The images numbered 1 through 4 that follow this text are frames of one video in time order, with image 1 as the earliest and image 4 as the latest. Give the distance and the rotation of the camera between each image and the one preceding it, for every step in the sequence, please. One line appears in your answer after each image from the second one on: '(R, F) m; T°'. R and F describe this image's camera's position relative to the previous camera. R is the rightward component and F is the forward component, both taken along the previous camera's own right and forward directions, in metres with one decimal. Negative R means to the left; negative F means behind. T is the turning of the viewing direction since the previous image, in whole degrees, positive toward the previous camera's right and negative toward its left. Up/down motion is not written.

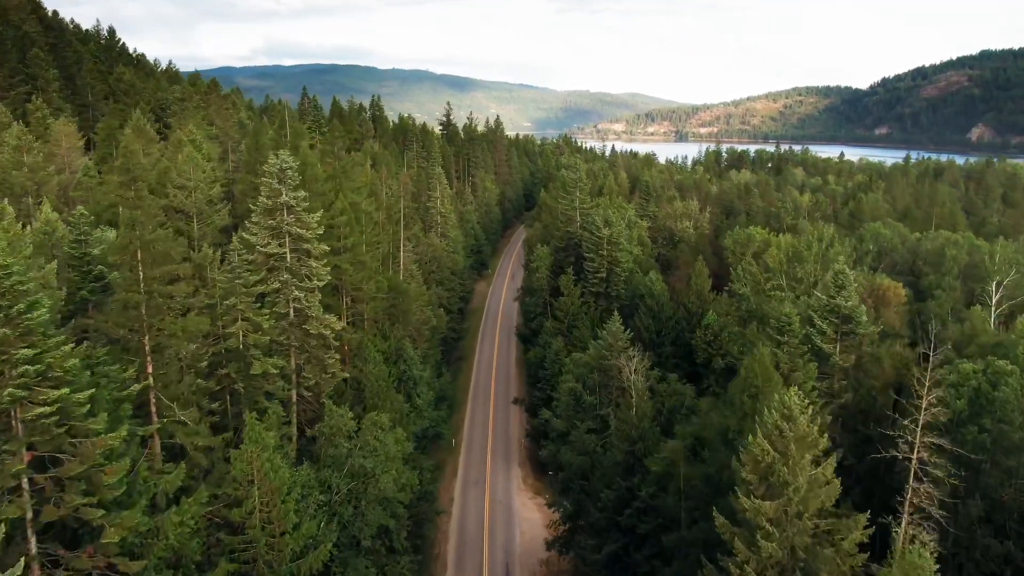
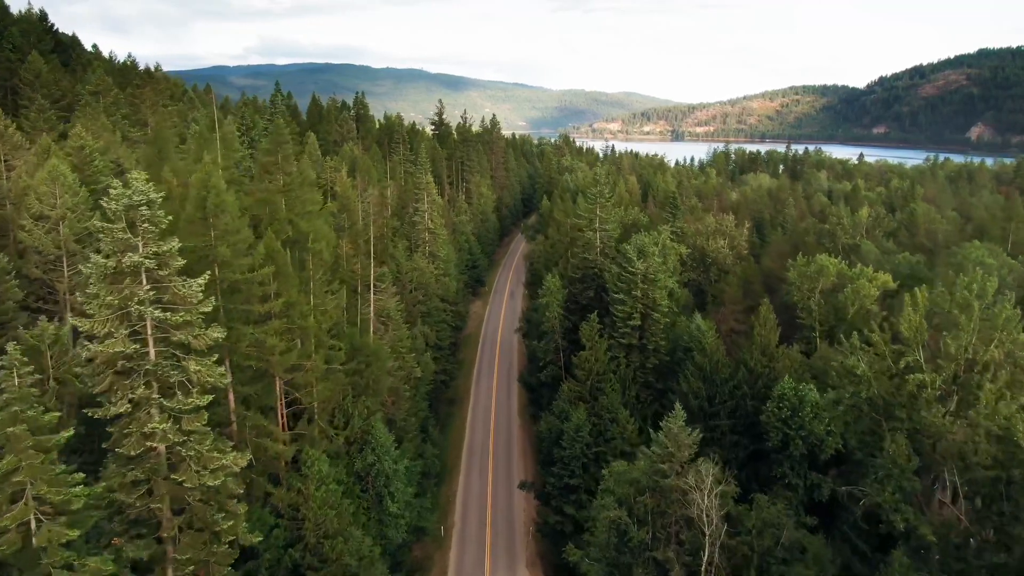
(-0.7, +14.2) m; 0°
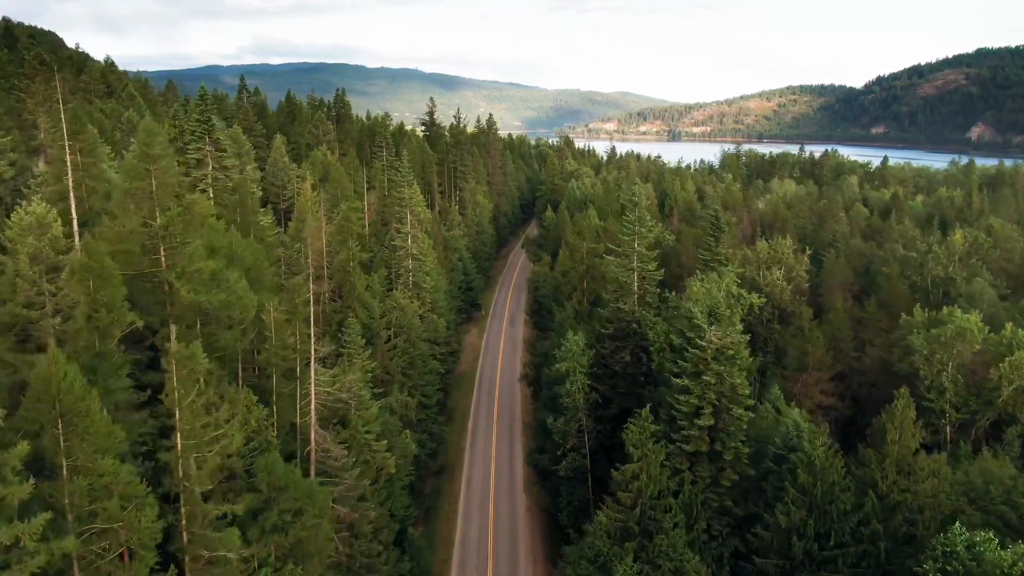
(-0.8, +14.9) m; 0°
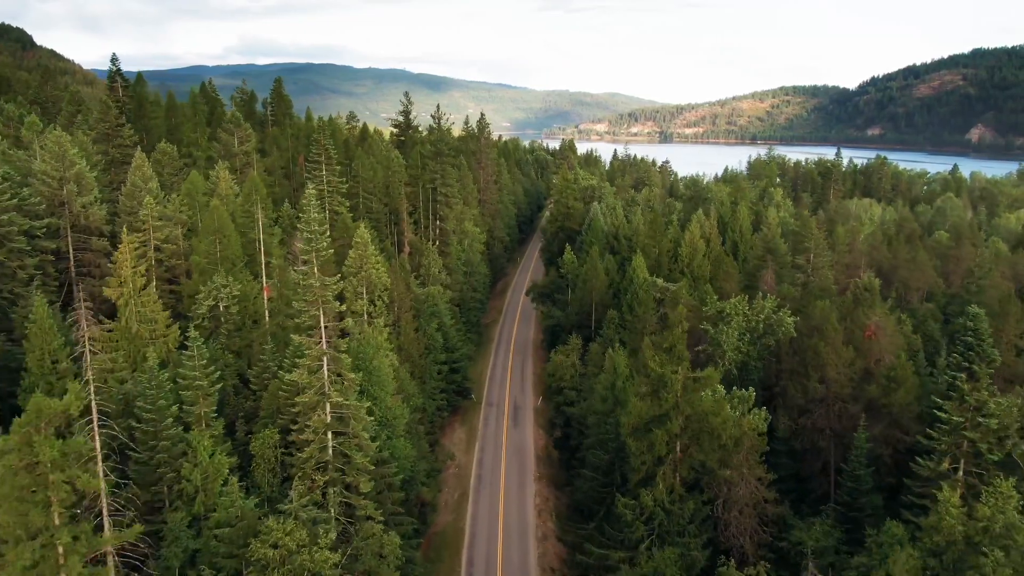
(-1.6, +32.7) m; +1°
